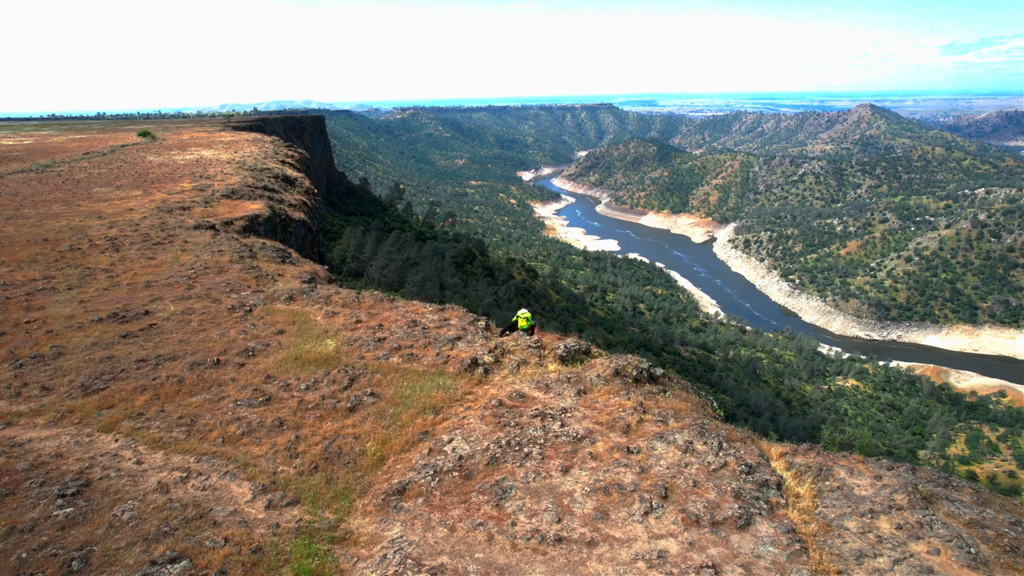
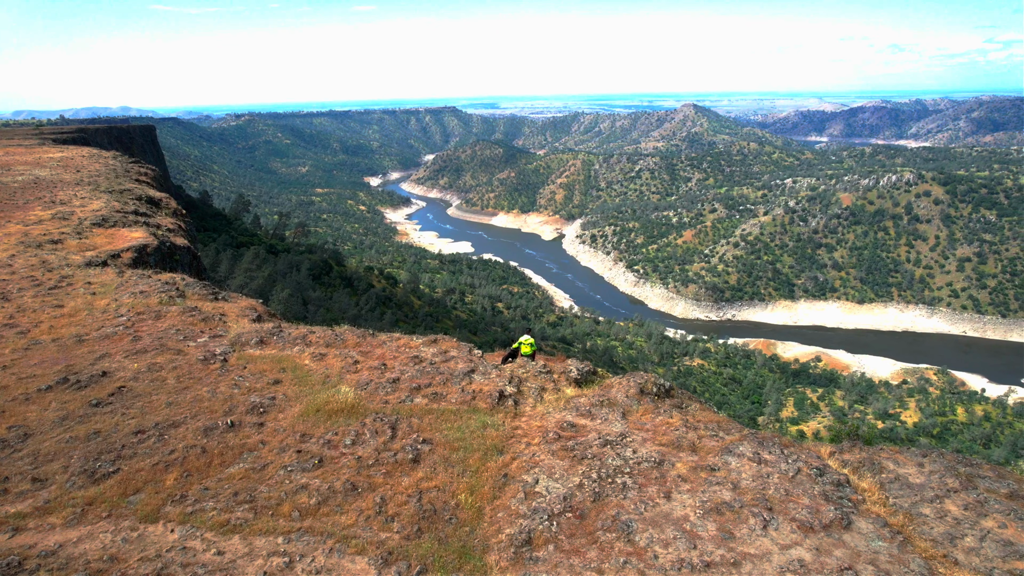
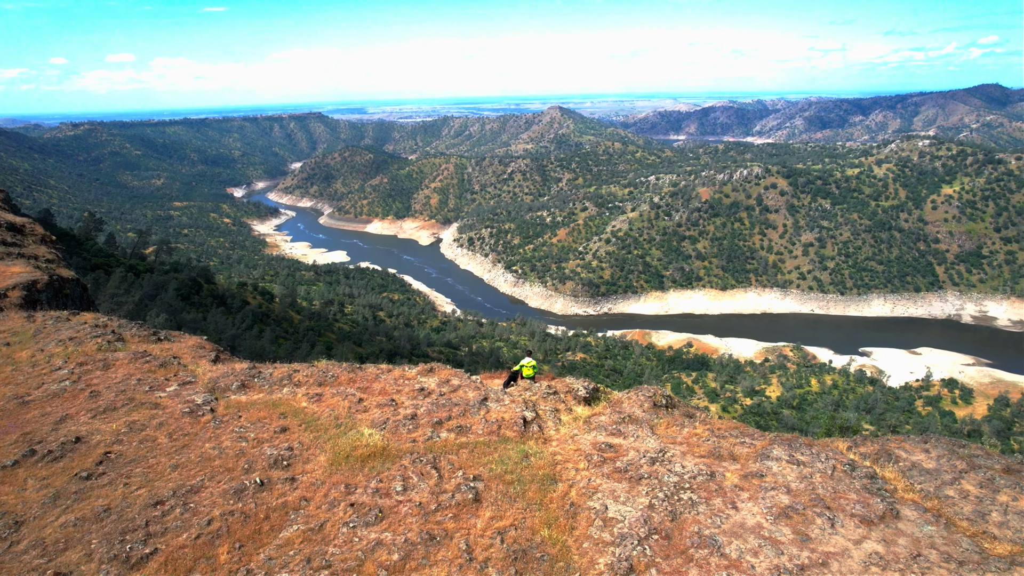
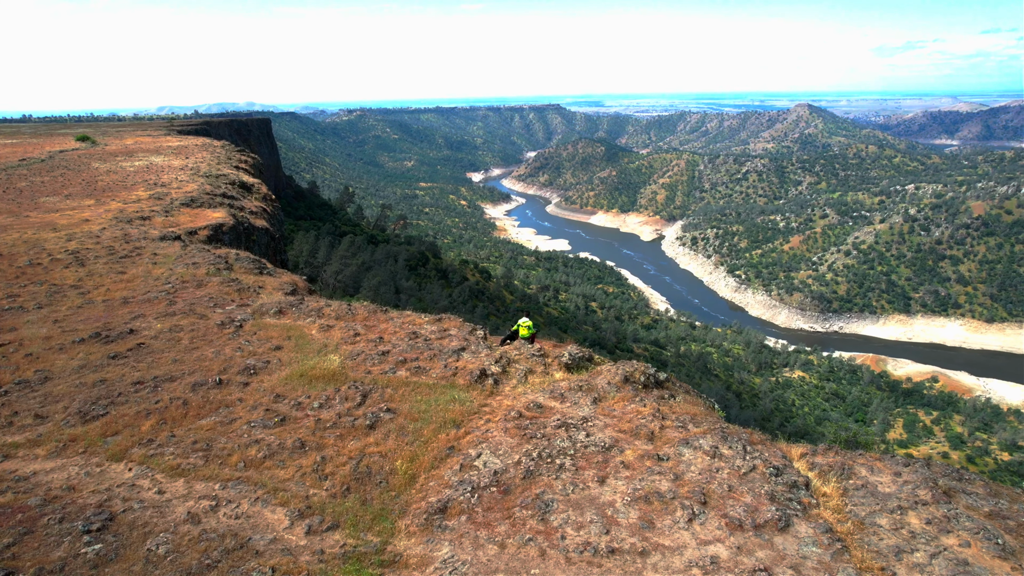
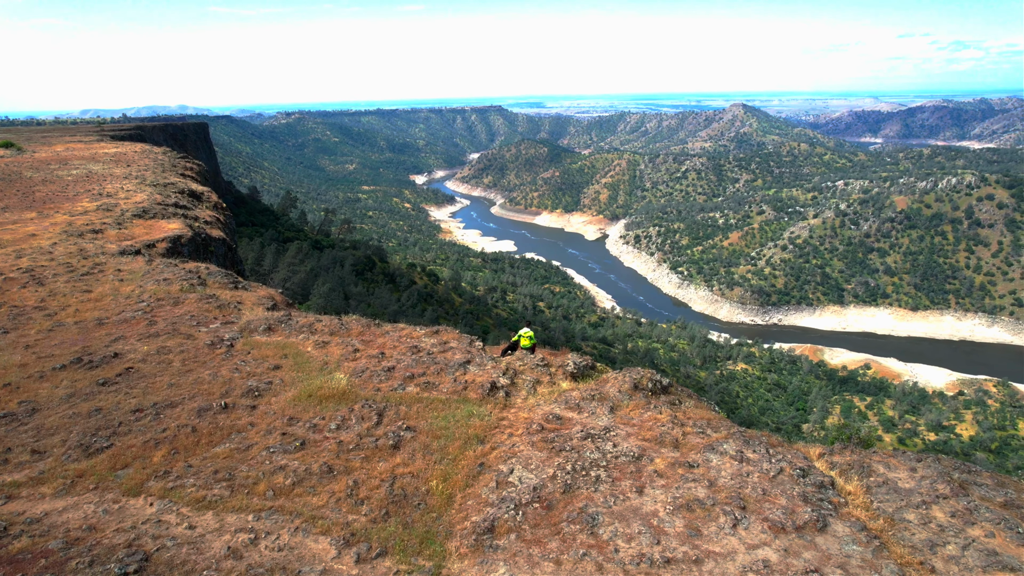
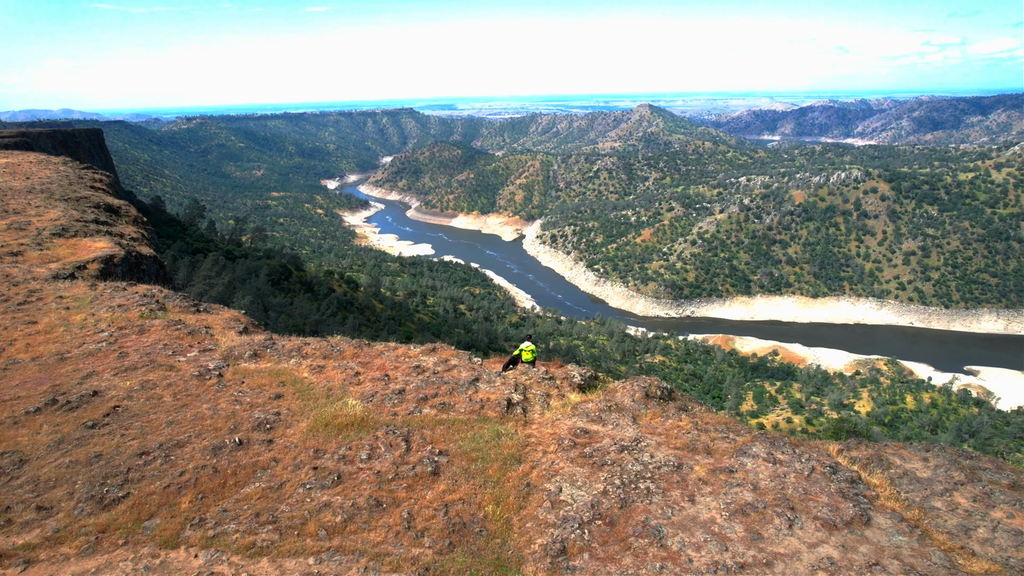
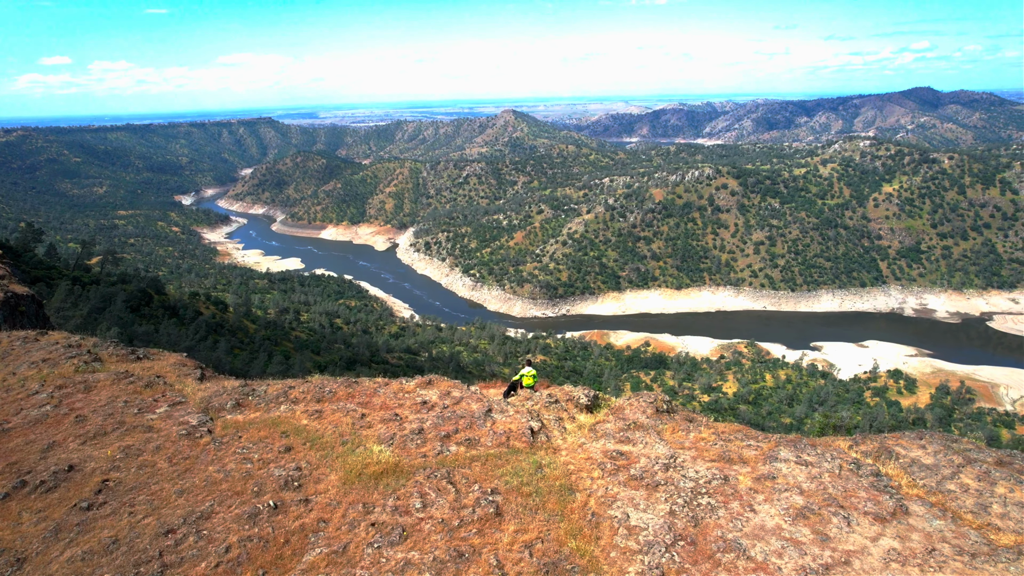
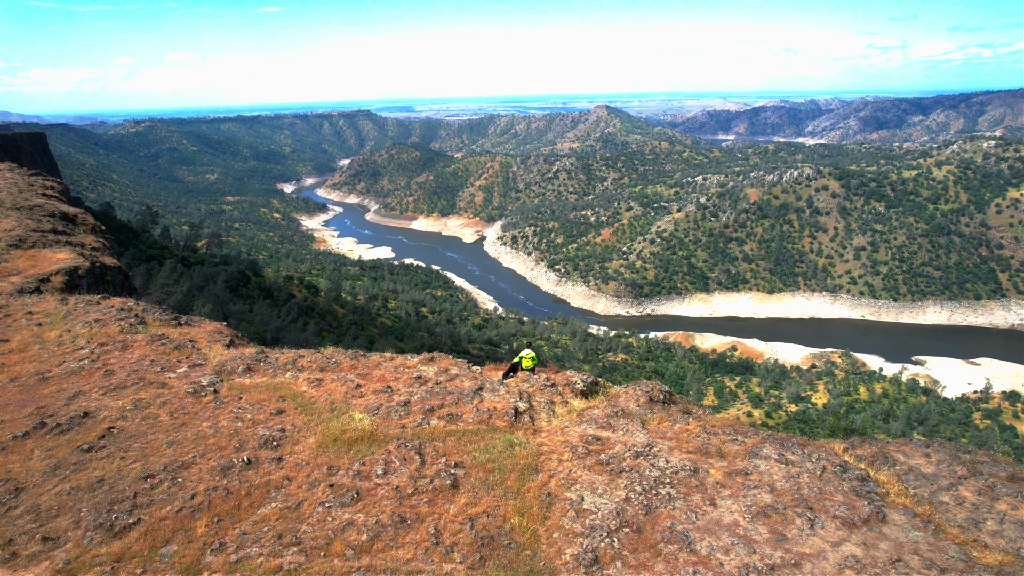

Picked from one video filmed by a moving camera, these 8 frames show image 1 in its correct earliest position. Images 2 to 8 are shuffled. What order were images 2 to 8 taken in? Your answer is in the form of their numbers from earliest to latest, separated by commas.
4, 5, 2, 6, 8, 3, 7
